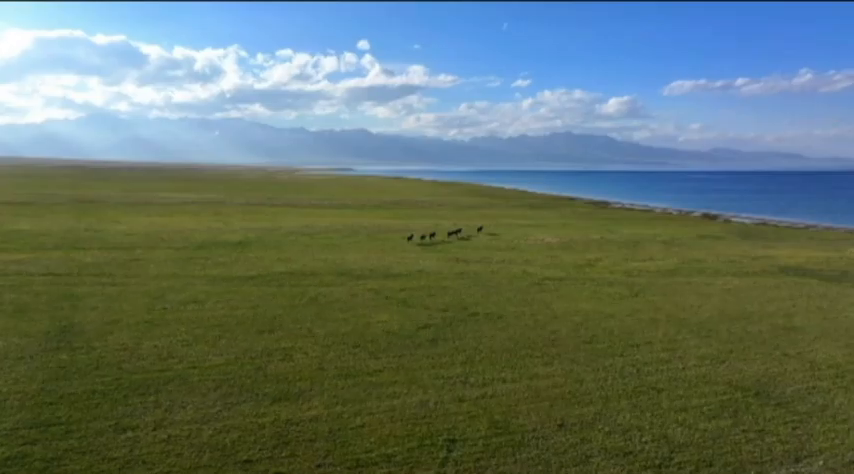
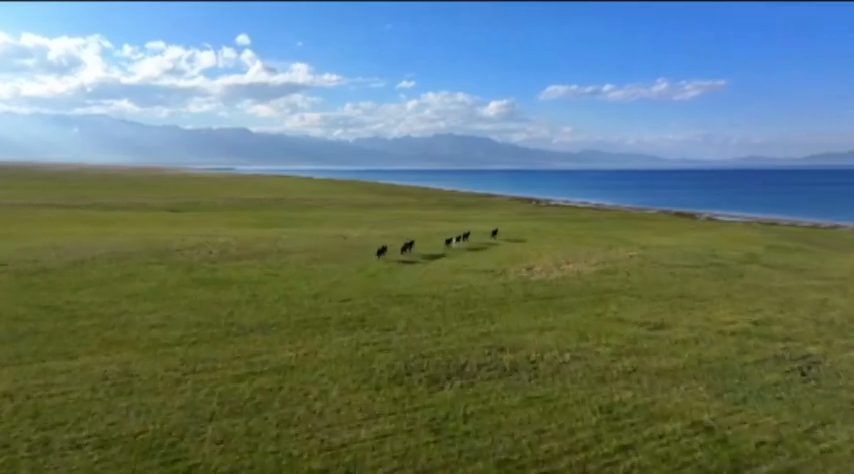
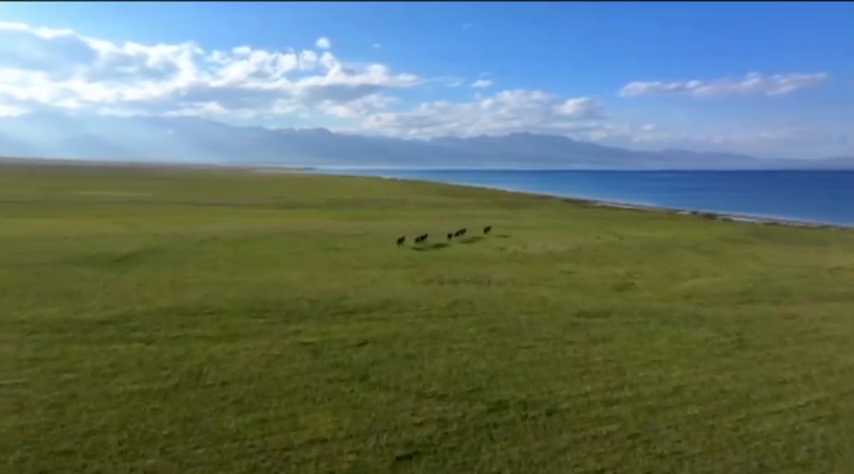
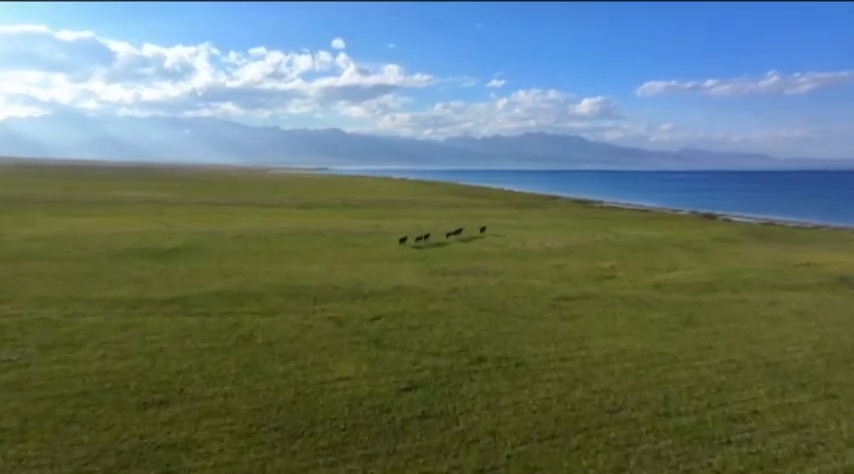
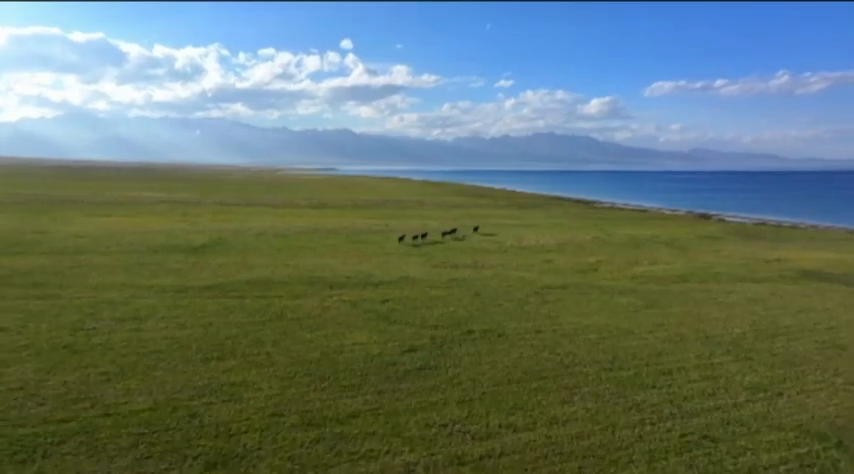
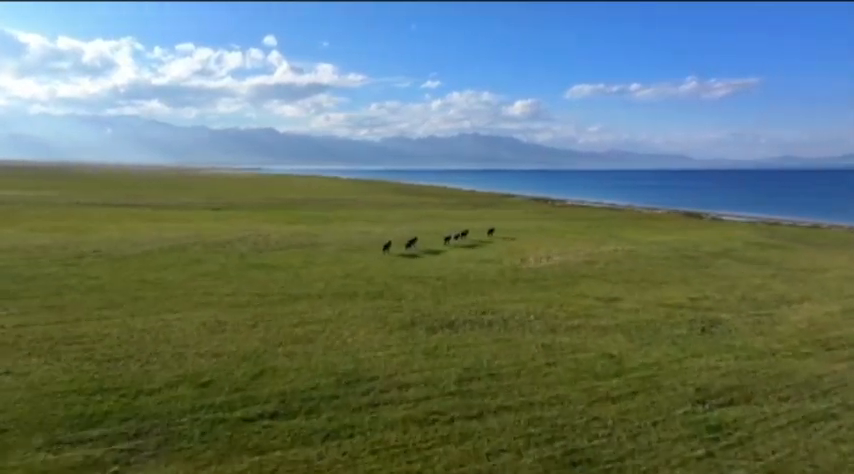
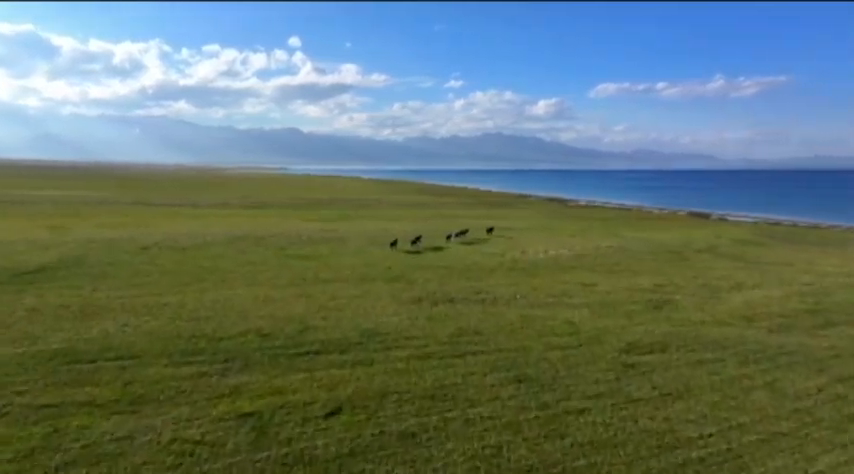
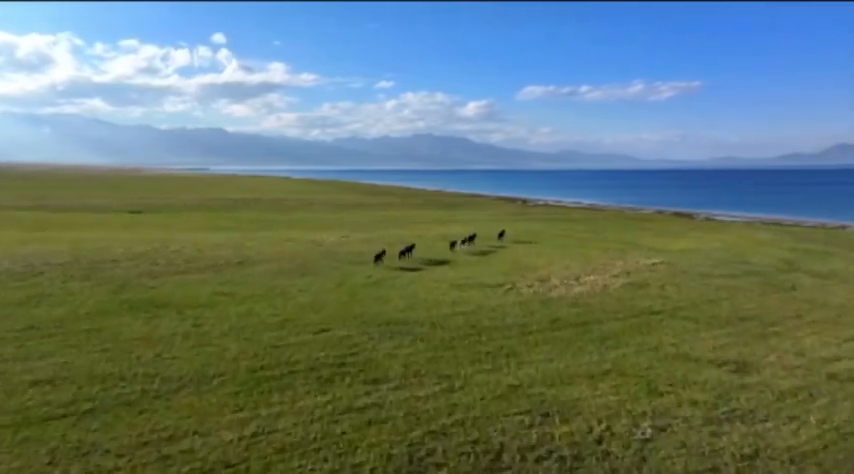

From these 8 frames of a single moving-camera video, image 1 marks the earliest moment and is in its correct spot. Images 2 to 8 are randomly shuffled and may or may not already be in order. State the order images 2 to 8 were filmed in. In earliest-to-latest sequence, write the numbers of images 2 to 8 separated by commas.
5, 4, 3, 7, 6, 2, 8
